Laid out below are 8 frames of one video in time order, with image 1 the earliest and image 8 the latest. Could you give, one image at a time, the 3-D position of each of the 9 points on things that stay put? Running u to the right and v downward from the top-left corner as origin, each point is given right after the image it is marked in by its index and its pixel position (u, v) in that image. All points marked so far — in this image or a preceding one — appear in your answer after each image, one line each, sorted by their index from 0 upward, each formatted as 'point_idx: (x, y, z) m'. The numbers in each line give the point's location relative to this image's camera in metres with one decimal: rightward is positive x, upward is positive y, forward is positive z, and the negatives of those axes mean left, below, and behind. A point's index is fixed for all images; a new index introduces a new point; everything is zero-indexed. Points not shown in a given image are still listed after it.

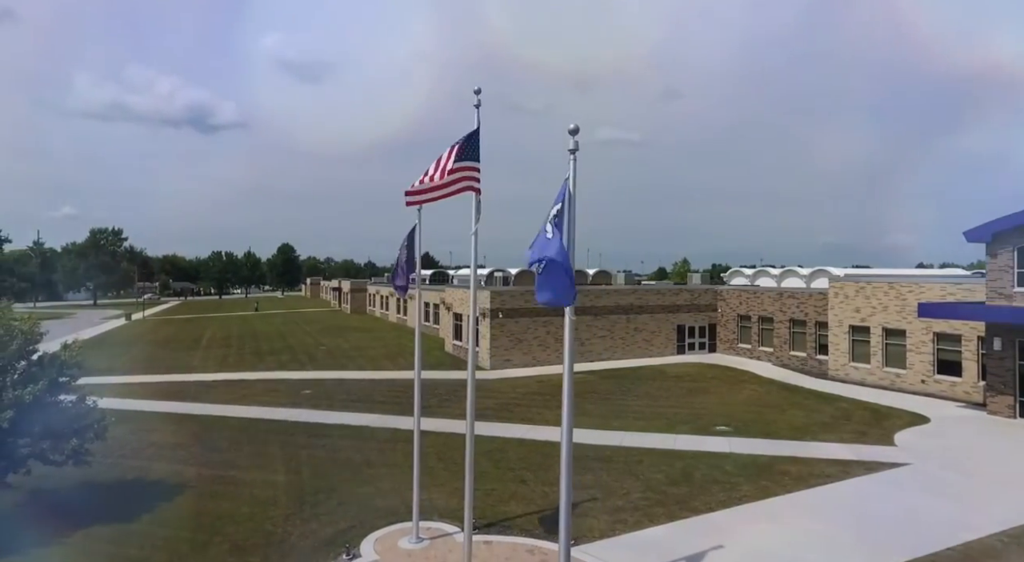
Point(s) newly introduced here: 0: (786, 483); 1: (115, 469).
0: (+6.0, -4.3, +14.6) m
1: (-8.7, -4.1, +14.6) m
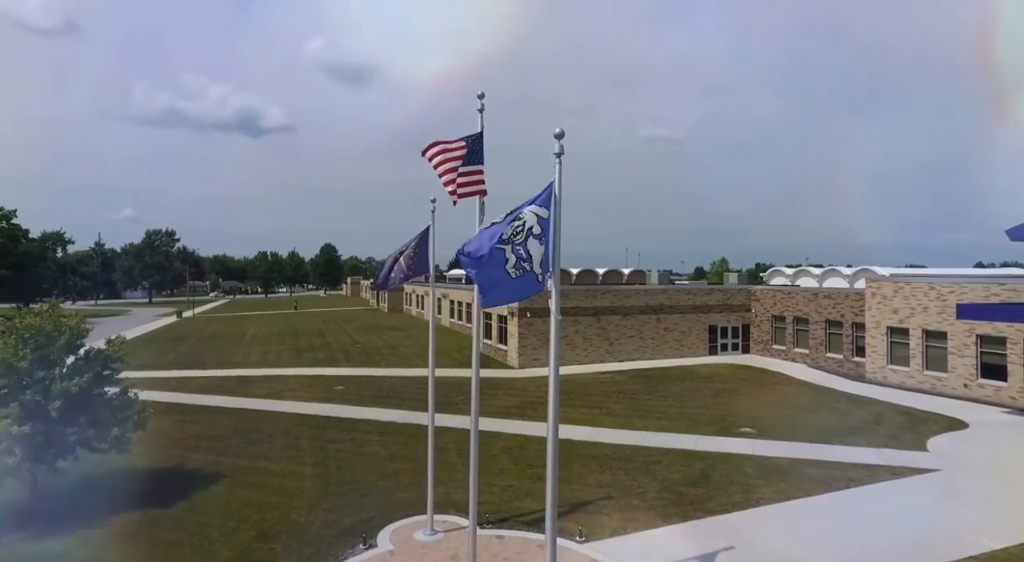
0: (+6.4, -4.4, +14.4) m
1: (-8.3, -4.1, +15.6) m
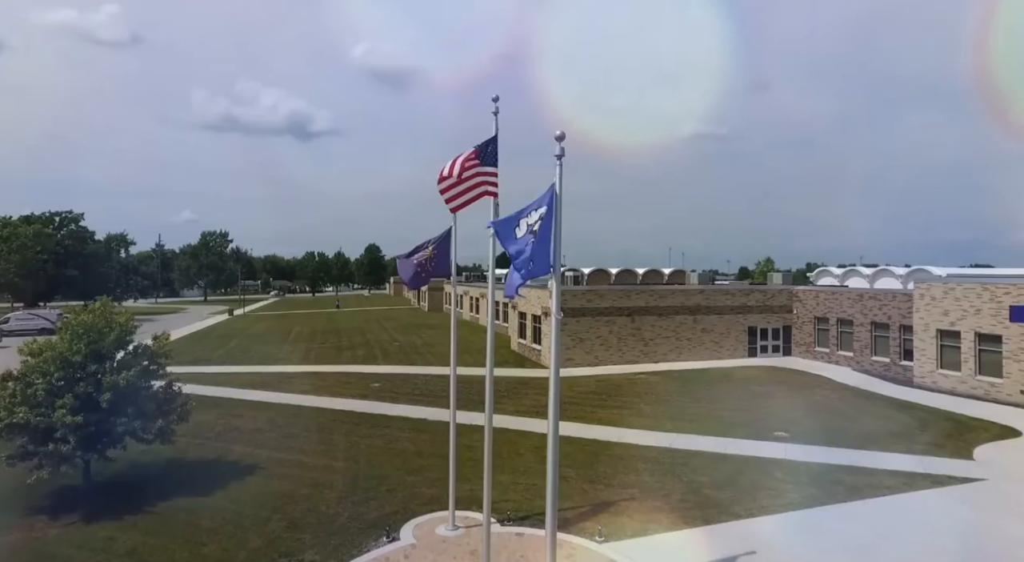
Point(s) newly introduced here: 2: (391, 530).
0: (+6.9, -4.4, +14.1) m
1: (-7.6, -4.1, +16.4) m
2: (-2.3, -4.8, +12.8) m
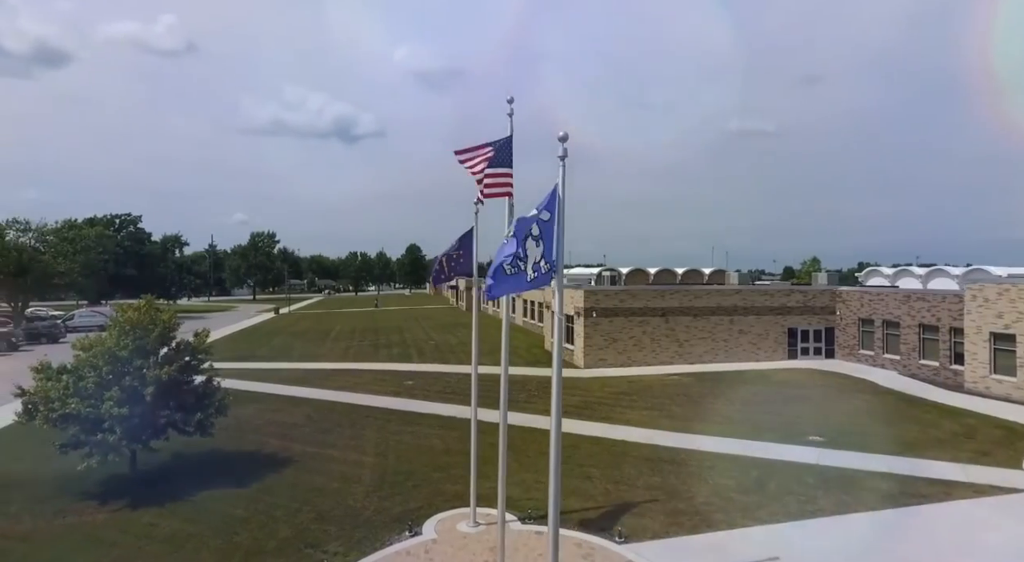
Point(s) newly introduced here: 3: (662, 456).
0: (+7.4, -4.4, +13.7) m
1: (-7.0, -4.1, +17.0) m
2: (-1.9, -4.8, +13.1) m
3: (+3.6, -4.2, +16.0) m
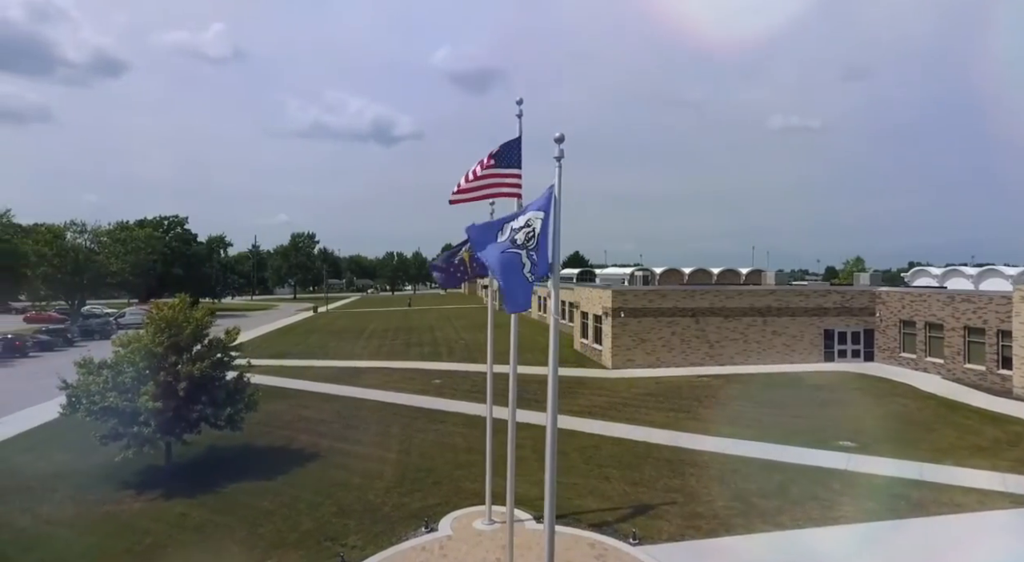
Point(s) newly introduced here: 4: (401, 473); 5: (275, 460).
0: (+7.7, -4.4, +13.3) m
1: (-6.4, -4.1, +17.5) m
2: (-1.6, -4.8, +13.3) m
3: (+4.1, -4.2, +15.8) m
4: (-2.6, -4.4, +15.5) m
5: (-5.7, -4.3, +16.3) m
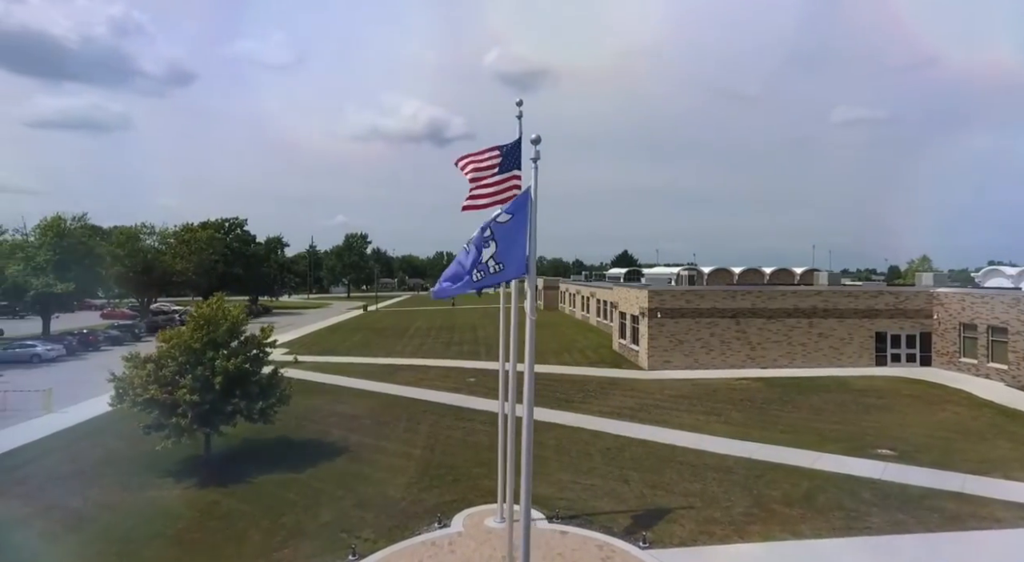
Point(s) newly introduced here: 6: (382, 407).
0: (+7.9, -4.4, +12.5) m
1: (-5.7, -4.1, +18.2) m
2: (-1.4, -4.8, +13.5) m
3: (+4.5, -4.2, +15.4) m
4: (-2.1, -4.4, +15.8) m
5: (-5.2, -4.3, +16.9) m
6: (-3.8, -3.7, +19.8) m
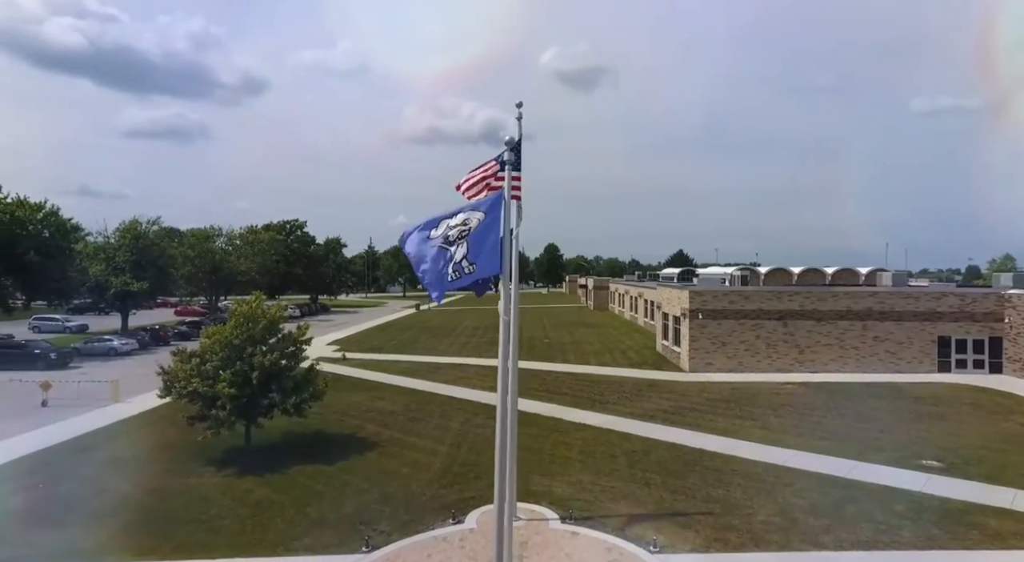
0: (+8.0, -4.4, +11.6) m
1: (-4.8, -4.0, +18.8) m
2: (-1.1, -4.8, +13.6) m
3: (+5.0, -4.2, +14.9) m
4: (-1.5, -4.4, +16.0) m
5: (-4.5, -4.3, +17.4) m
6: (-2.8, -3.7, +20.2) m
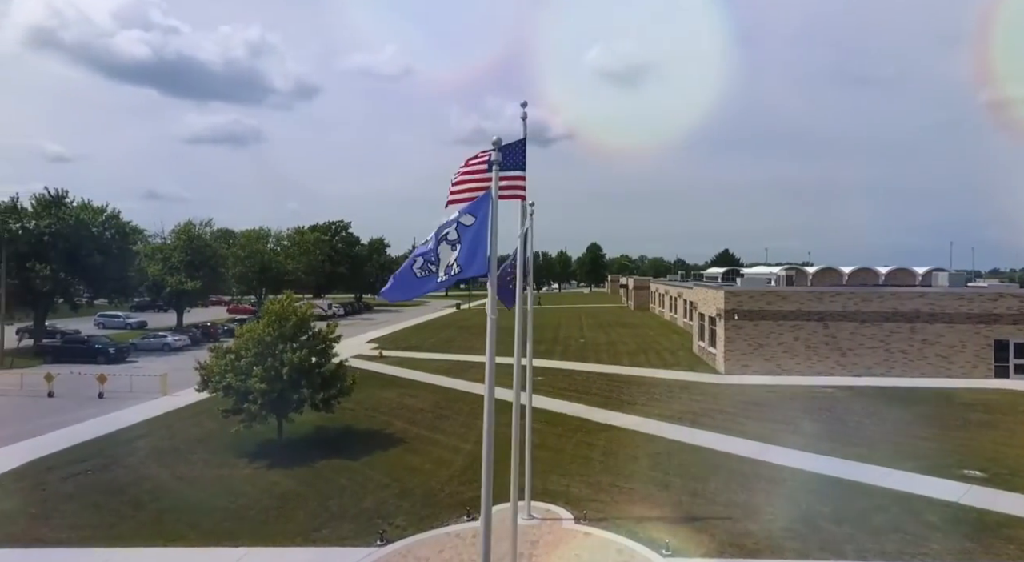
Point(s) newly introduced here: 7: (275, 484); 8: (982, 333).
0: (+8.1, -4.4, +10.9) m
1: (-4.1, -4.0, +19.1) m
2: (-0.8, -4.7, +13.7) m
3: (+5.4, -4.1, +14.4) m
4: (-1.0, -4.4, +16.0) m
5: (-3.8, -4.3, +17.7) m
6: (-1.9, -3.7, +20.3) m
7: (-5.5, -4.7, +15.6) m
8: (+13.9, -1.5, +19.7) m
